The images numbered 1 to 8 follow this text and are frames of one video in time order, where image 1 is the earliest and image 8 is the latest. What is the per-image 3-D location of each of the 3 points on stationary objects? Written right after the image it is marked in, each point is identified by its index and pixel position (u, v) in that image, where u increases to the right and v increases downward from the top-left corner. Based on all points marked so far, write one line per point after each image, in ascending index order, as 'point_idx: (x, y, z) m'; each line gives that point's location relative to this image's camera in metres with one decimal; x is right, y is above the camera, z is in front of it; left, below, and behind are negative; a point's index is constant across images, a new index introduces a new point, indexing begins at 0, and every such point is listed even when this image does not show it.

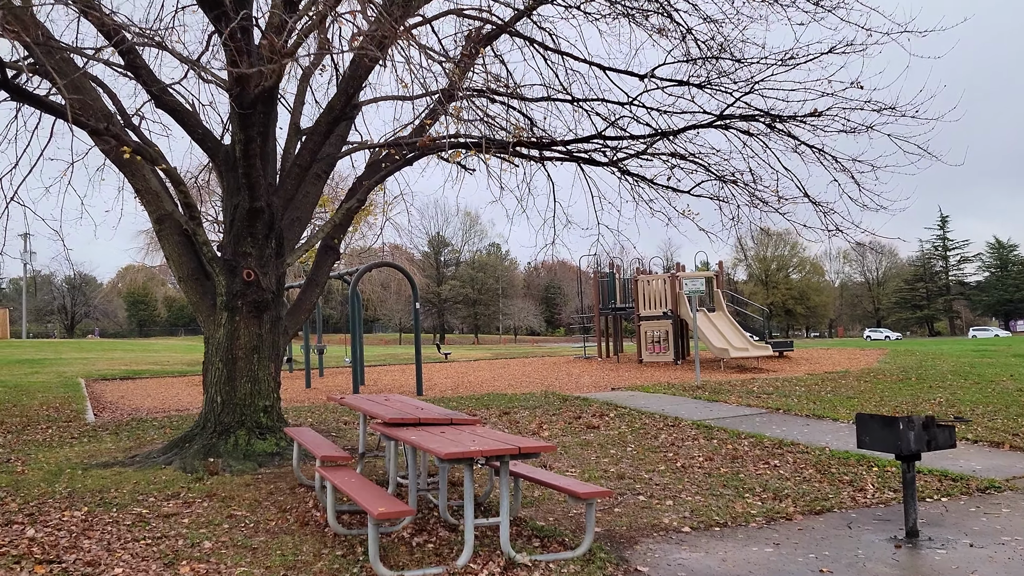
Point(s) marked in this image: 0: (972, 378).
0: (+6.8, -1.3, +13.1) m
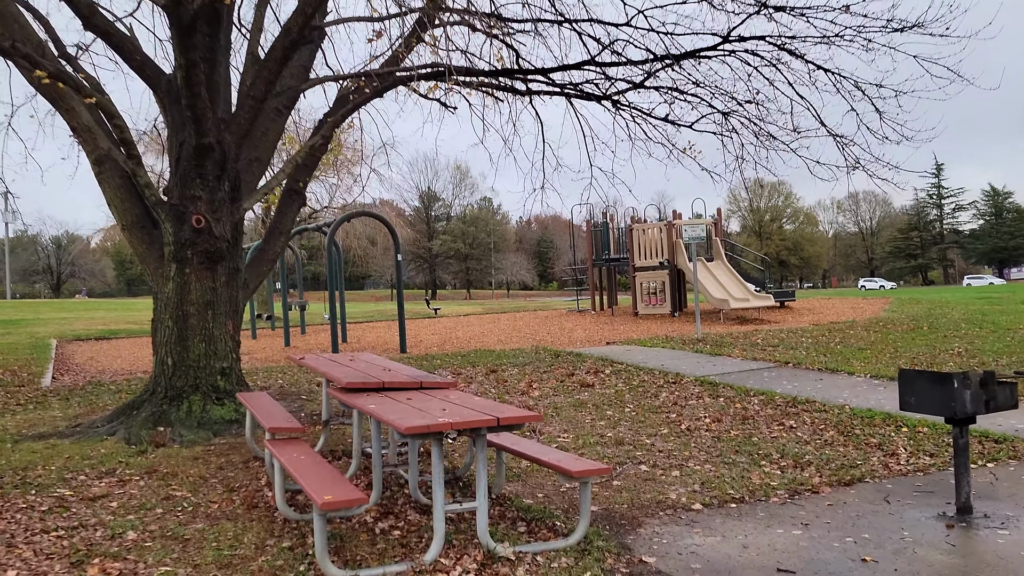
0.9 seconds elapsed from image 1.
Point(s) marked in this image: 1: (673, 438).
0: (+6.6, -0.5, +12.4) m
1: (+1.1, -1.0, +6.0) m
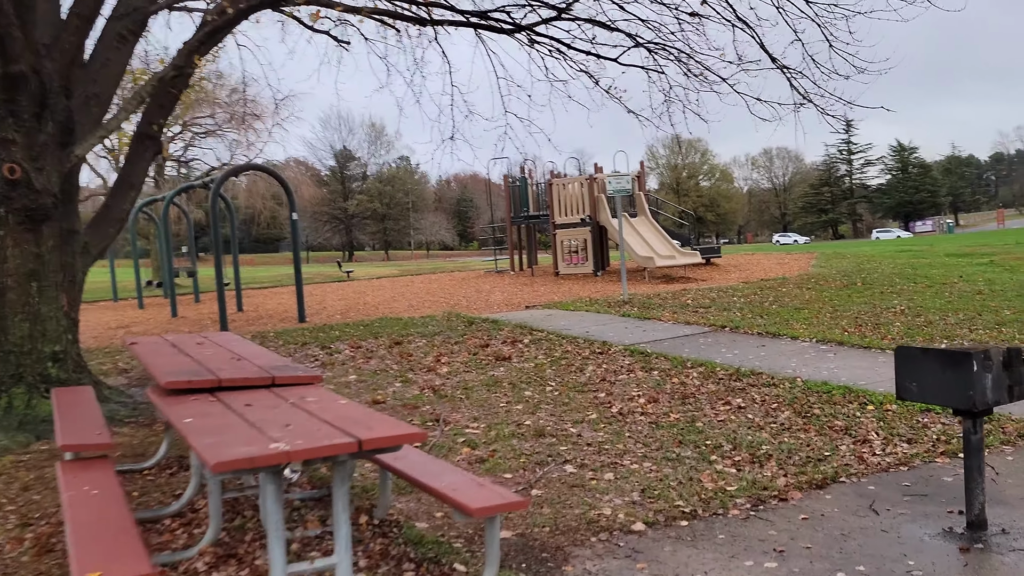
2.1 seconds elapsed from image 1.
0: (+5.4, +0.1, +11.9) m
1: (+0.5, -0.8, +5.0) m
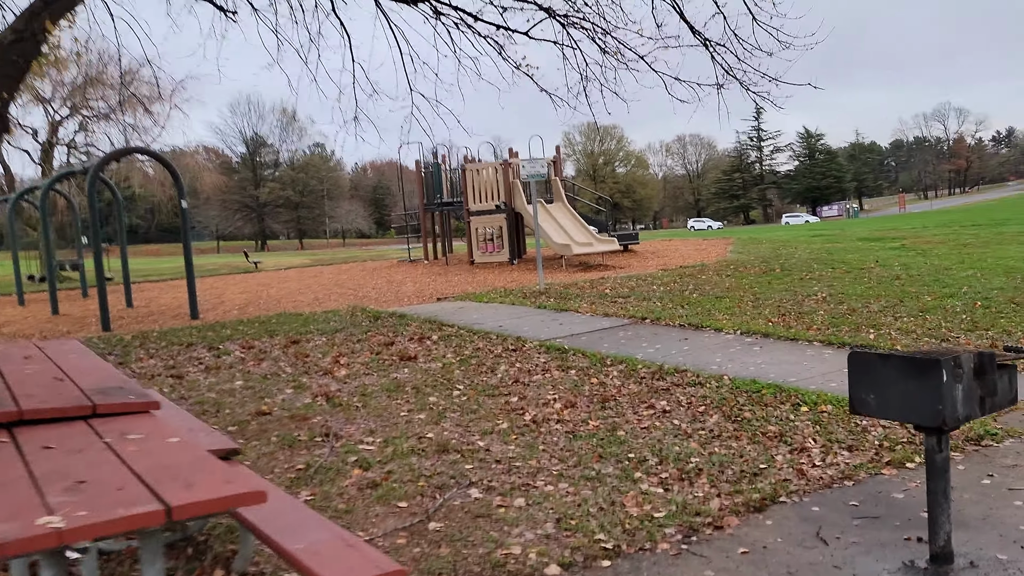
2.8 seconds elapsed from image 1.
0: (+4.3, +0.3, +11.7) m
1: (0.0, -0.8, +4.5) m
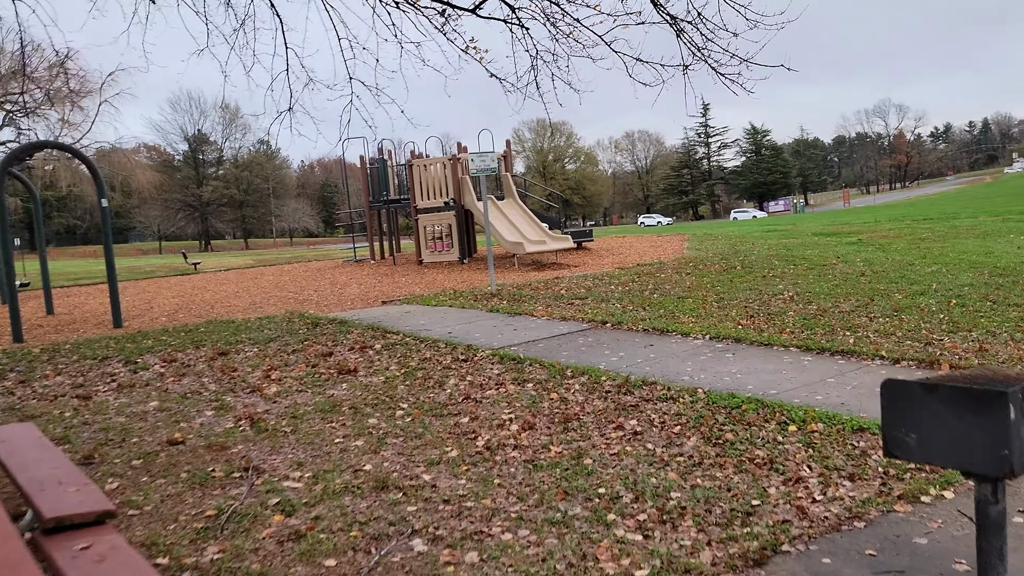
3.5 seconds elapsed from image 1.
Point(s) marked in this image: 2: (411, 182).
0: (+3.7, +0.3, +11.3) m
1: (-0.2, -0.8, +3.9) m
2: (-1.8, +1.9, +15.9) m
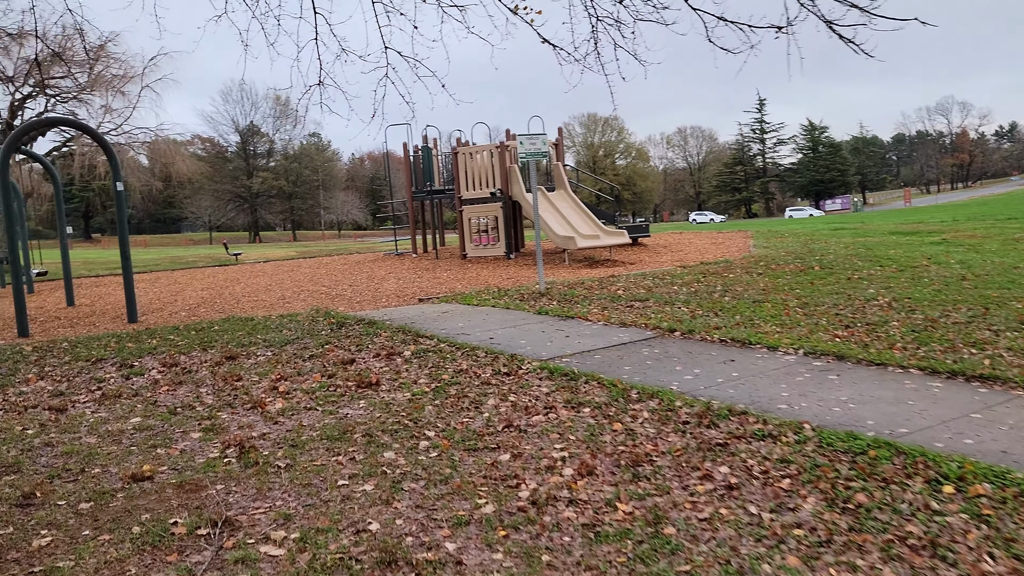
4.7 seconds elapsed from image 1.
0: (+4.2, +0.3, +10.1) m
1: (0.0, -0.8, +2.9) m
2: (-0.9, +2.0, +14.9) m
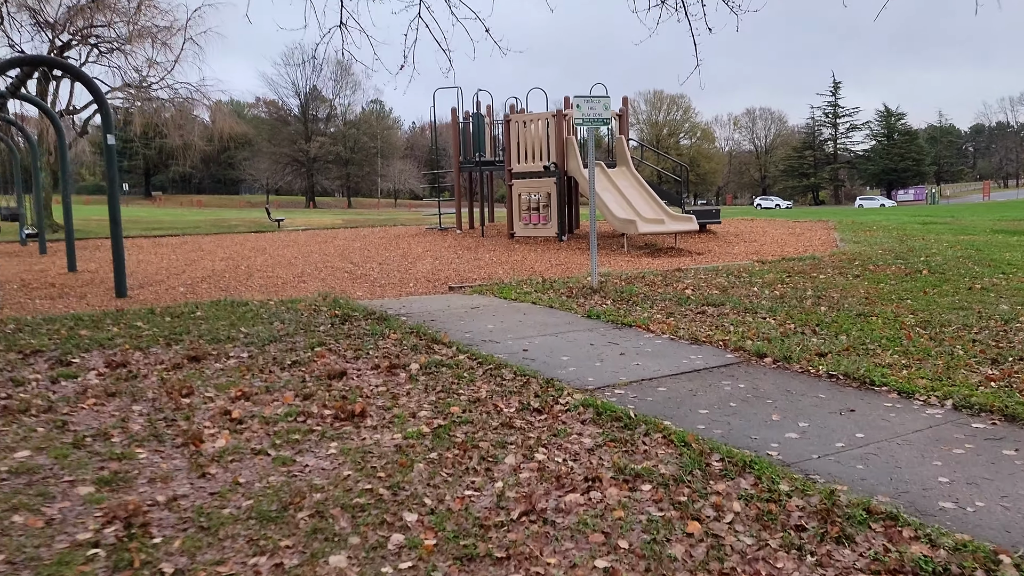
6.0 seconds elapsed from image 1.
0: (+4.7, +0.1, +8.4) m
1: (-0.1, -0.9, +1.5) m
2: (-0.1, +2.2, +13.5) m
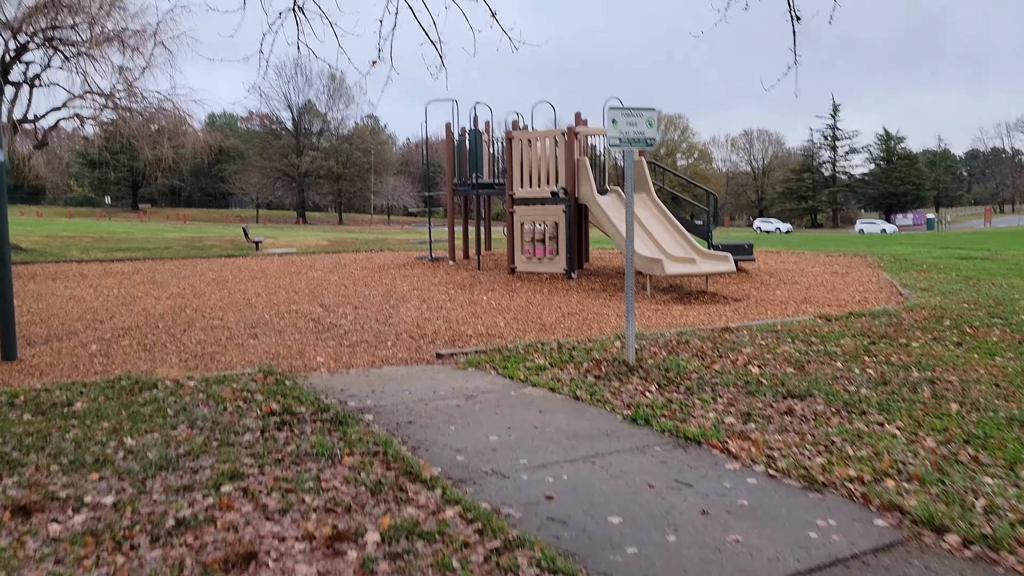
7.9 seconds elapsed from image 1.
0: (+4.7, -0.4, +6.6) m
1: (0.0, -1.2, -0.3) m
2: (-0.1, +1.7, +11.7) m
